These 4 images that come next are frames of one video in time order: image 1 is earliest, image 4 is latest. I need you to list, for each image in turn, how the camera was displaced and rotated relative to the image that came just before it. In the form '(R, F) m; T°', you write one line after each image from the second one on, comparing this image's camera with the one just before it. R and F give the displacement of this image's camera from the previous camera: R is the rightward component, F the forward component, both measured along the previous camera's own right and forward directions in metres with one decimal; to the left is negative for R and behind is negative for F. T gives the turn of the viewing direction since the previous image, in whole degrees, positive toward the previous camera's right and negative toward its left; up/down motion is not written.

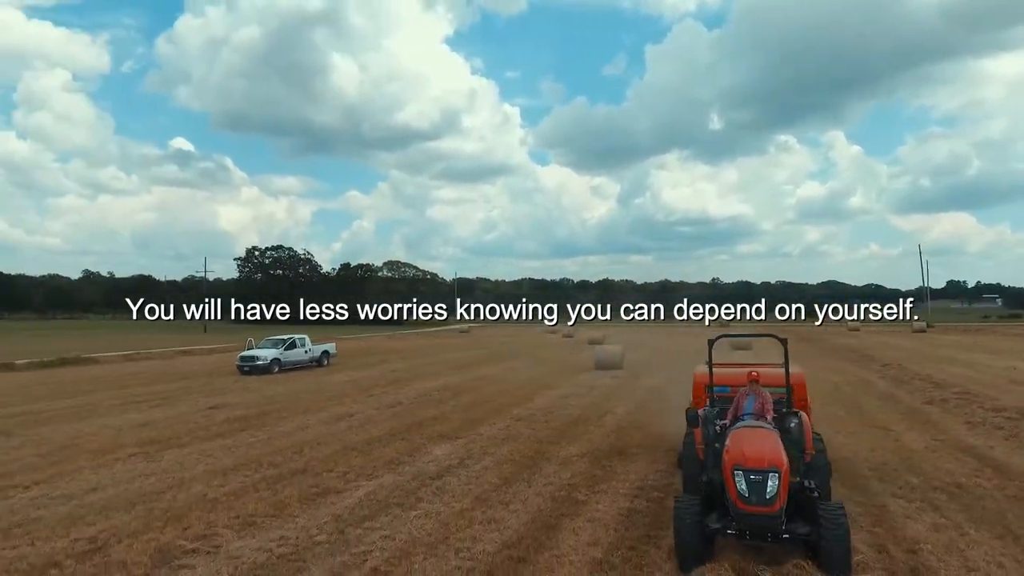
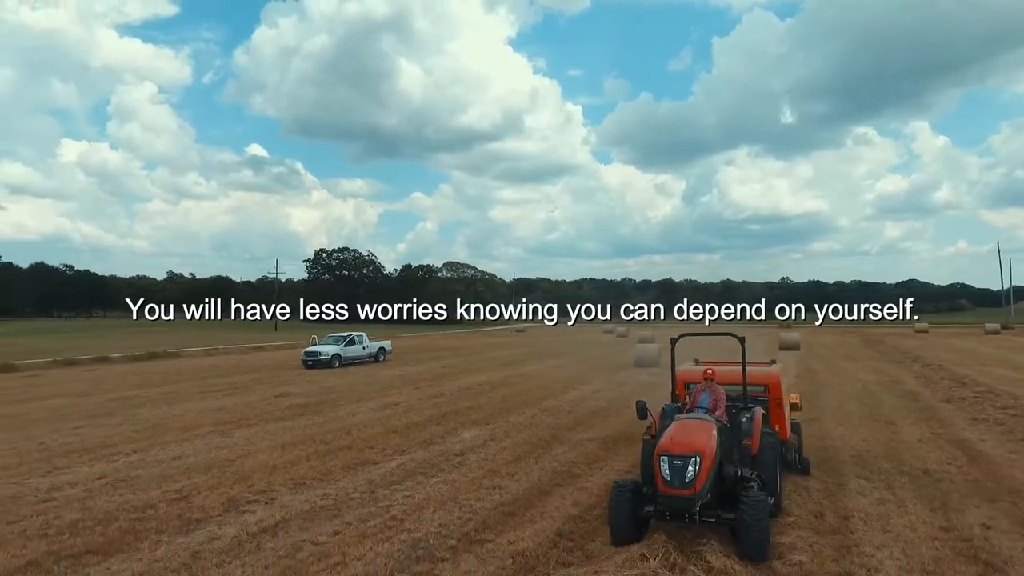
(+0.7, -1.2) m; -5°
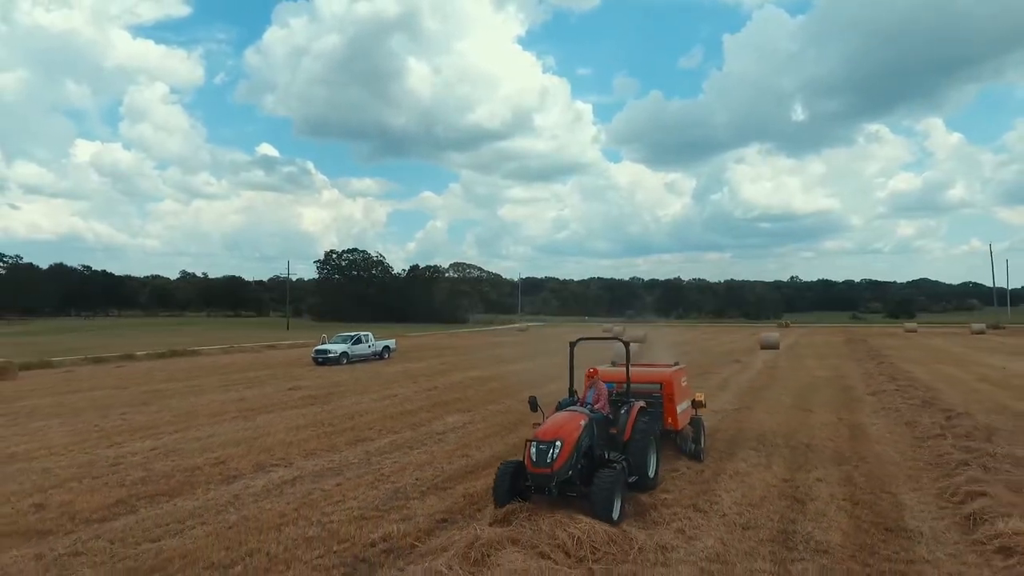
(+0.6, -2.1) m; -1°
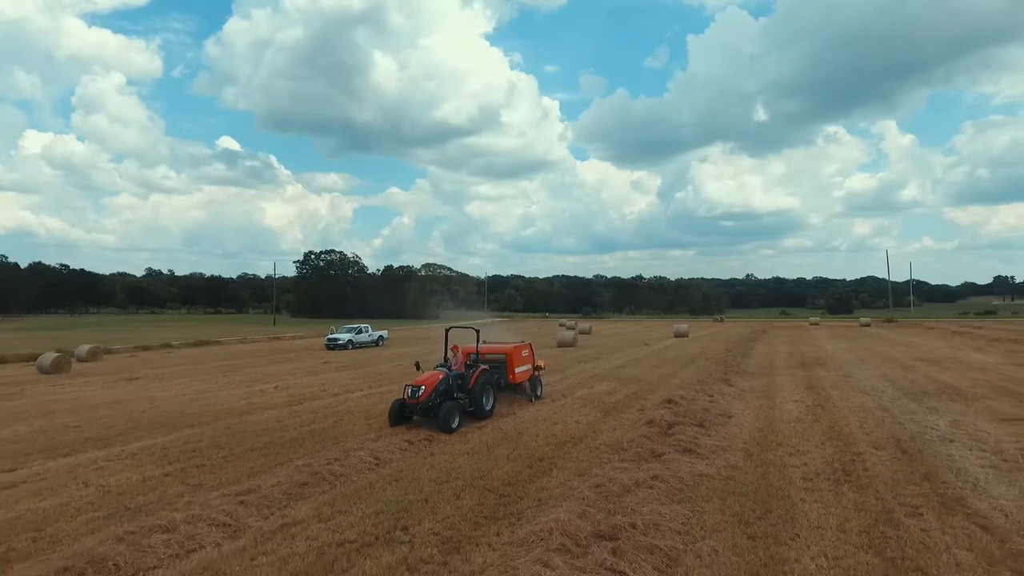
(0.0, -8.4) m; +3°
